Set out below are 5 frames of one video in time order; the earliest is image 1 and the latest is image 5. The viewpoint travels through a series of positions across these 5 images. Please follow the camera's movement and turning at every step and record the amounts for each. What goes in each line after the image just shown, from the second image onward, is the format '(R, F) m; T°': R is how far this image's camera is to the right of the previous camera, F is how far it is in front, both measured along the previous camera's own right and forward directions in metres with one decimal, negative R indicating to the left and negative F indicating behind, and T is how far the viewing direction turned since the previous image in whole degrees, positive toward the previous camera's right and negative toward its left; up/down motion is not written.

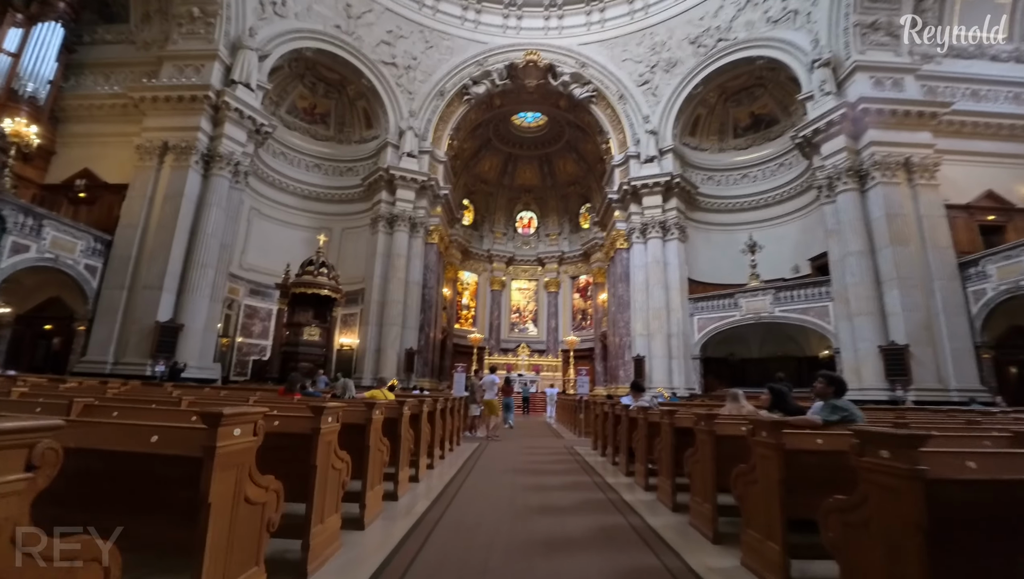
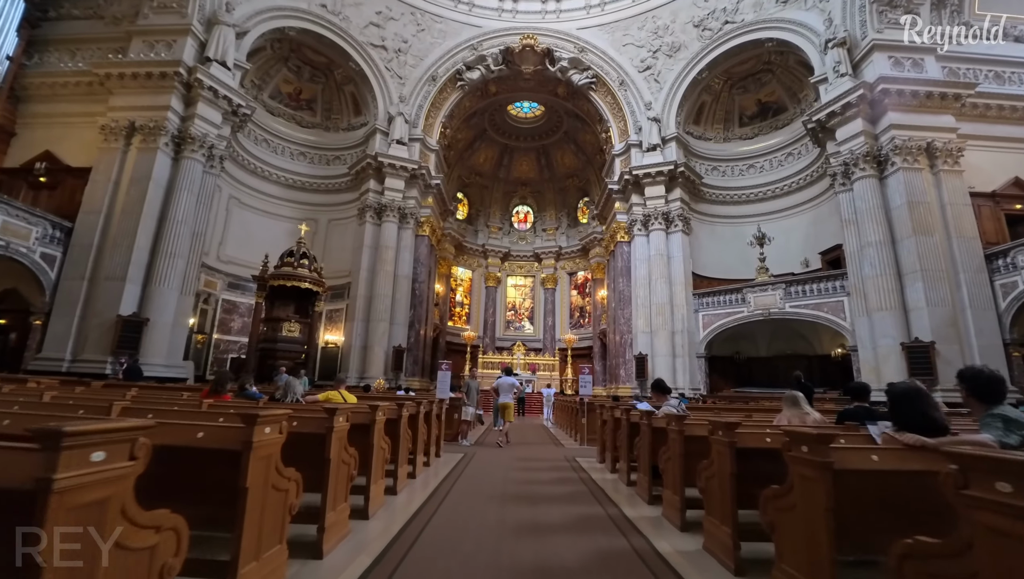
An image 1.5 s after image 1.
(0.0, +0.8) m; 0°
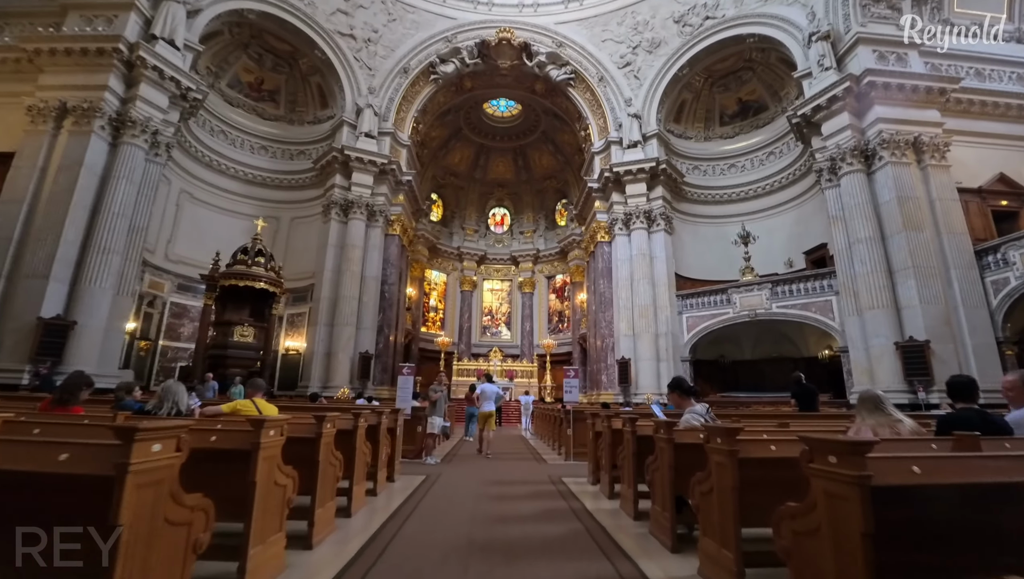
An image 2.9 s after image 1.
(0.0, +0.8) m; +3°
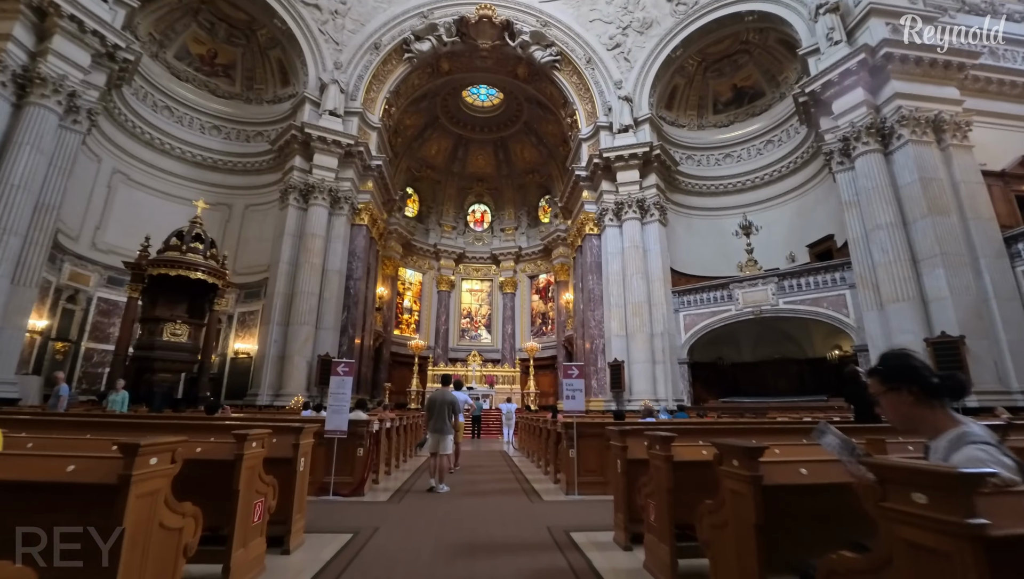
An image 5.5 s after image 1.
(0.0, +1.3) m; +2°
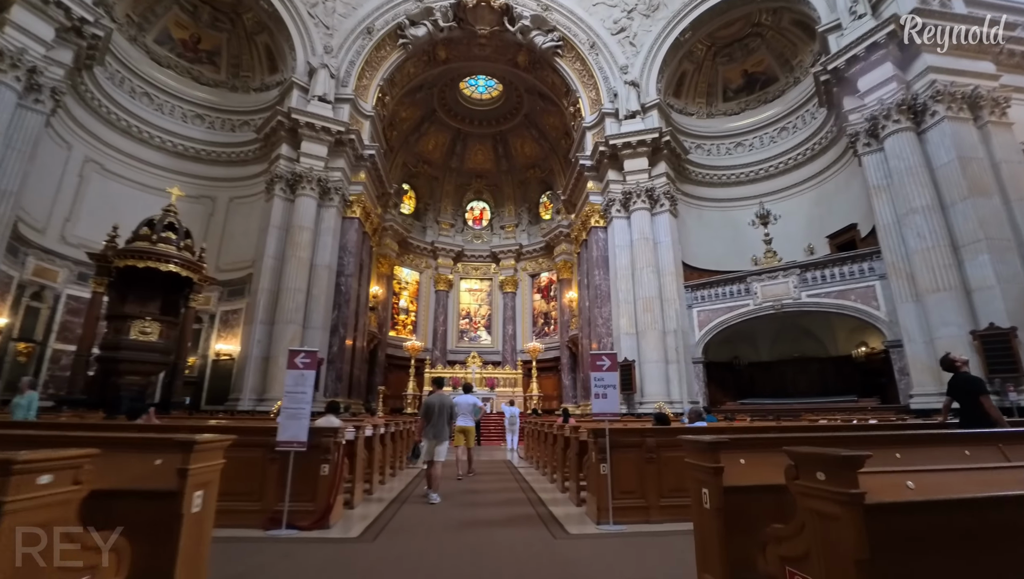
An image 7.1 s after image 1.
(-0.1, +0.8) m; 0°
